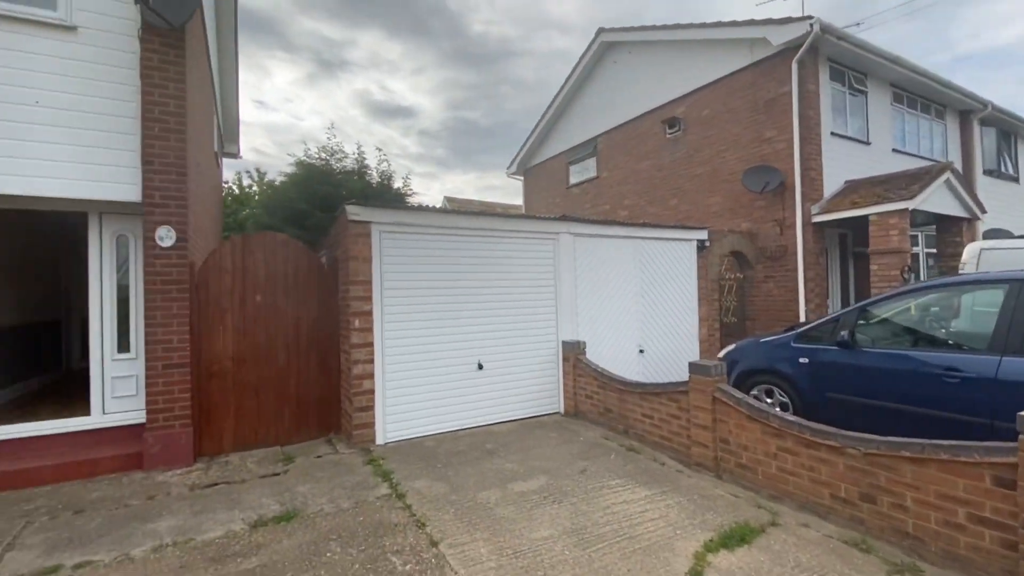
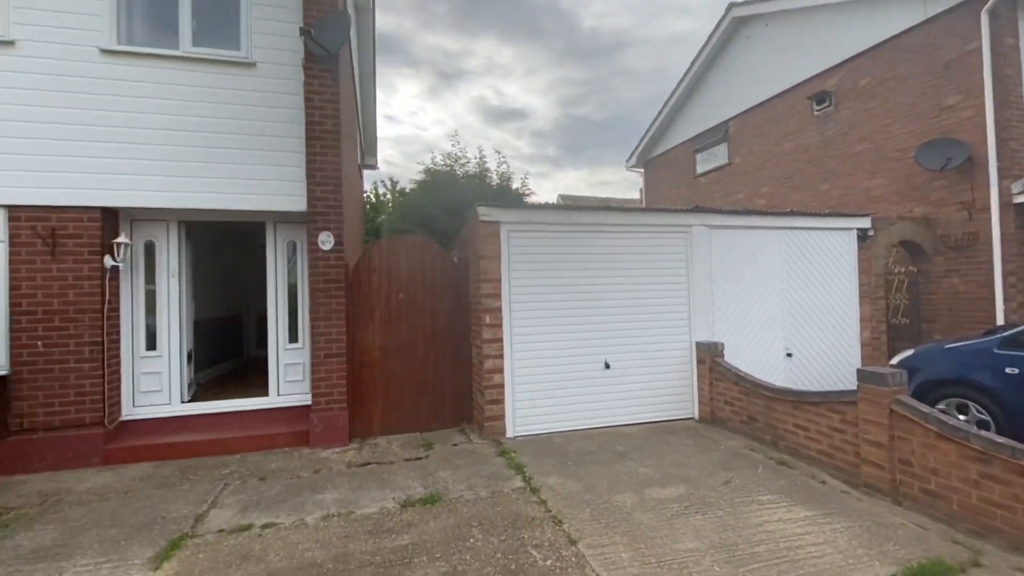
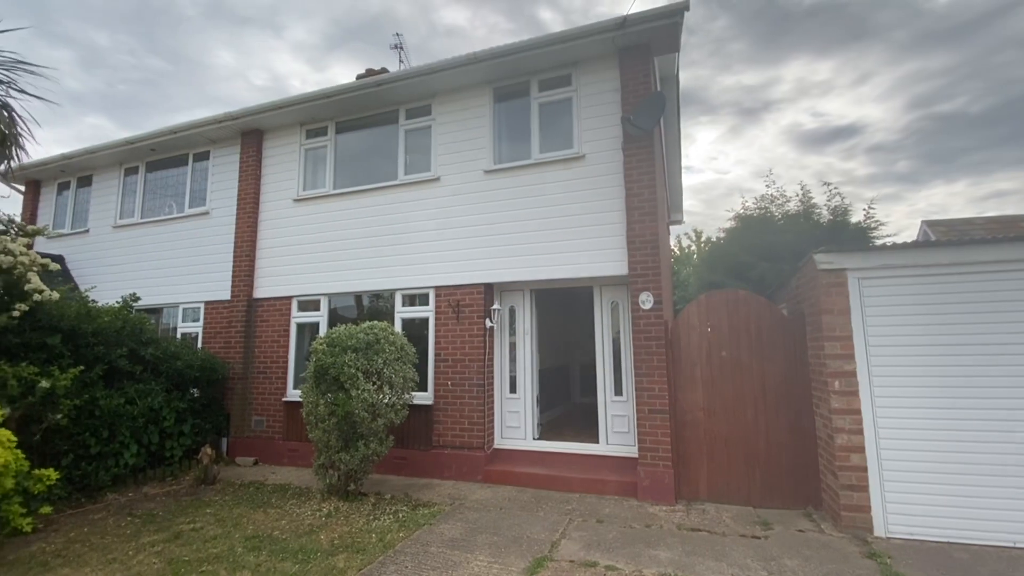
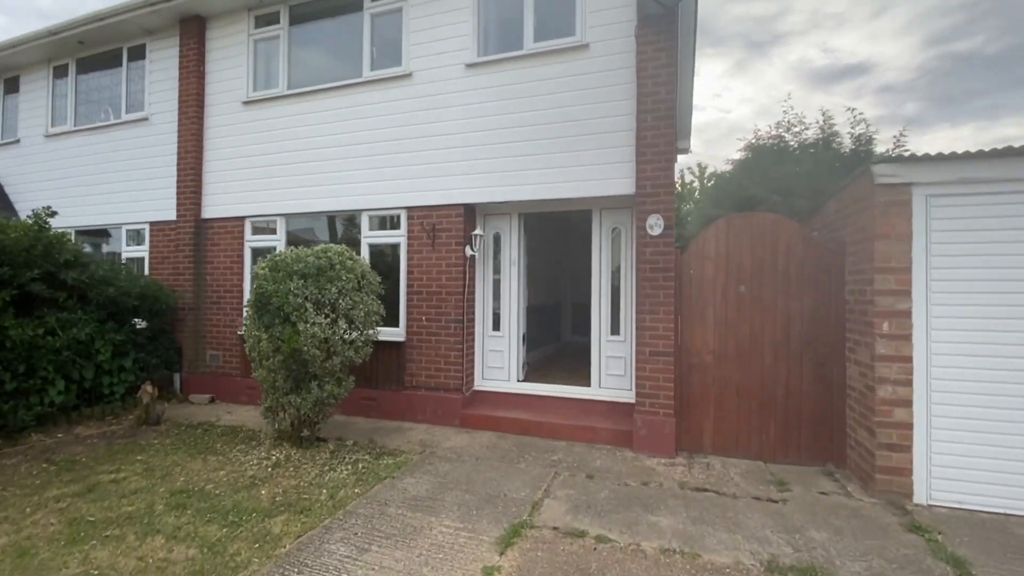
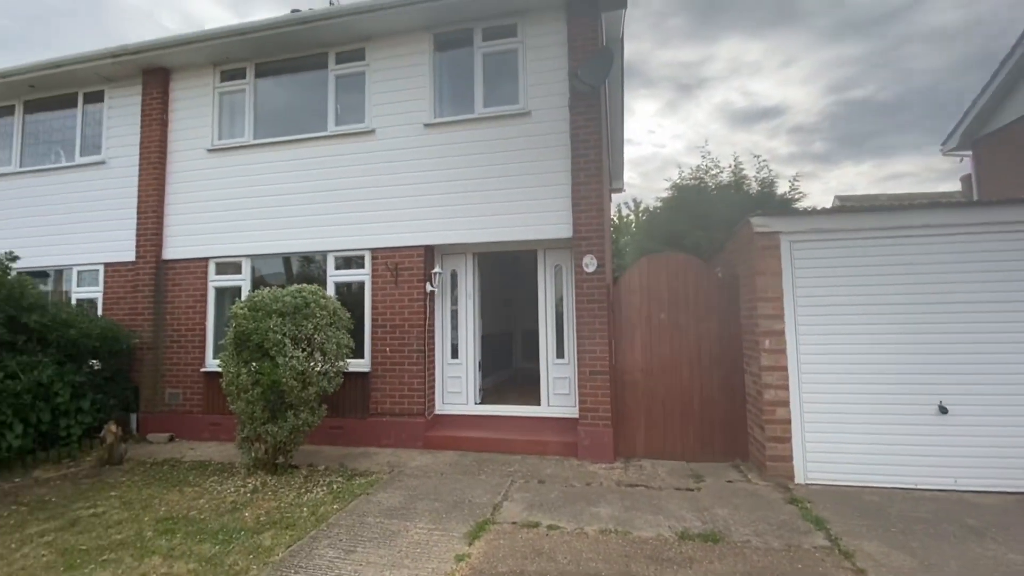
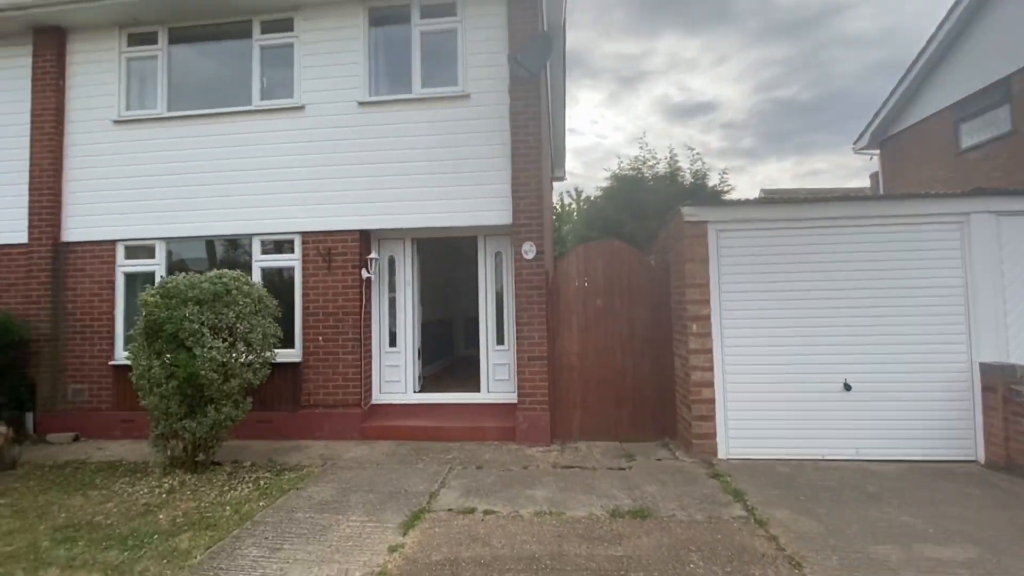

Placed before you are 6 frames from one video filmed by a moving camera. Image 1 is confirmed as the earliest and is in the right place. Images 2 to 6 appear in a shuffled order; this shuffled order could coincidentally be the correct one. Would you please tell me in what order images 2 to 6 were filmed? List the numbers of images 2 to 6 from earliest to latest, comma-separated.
2, 6, 5, 3, 4
